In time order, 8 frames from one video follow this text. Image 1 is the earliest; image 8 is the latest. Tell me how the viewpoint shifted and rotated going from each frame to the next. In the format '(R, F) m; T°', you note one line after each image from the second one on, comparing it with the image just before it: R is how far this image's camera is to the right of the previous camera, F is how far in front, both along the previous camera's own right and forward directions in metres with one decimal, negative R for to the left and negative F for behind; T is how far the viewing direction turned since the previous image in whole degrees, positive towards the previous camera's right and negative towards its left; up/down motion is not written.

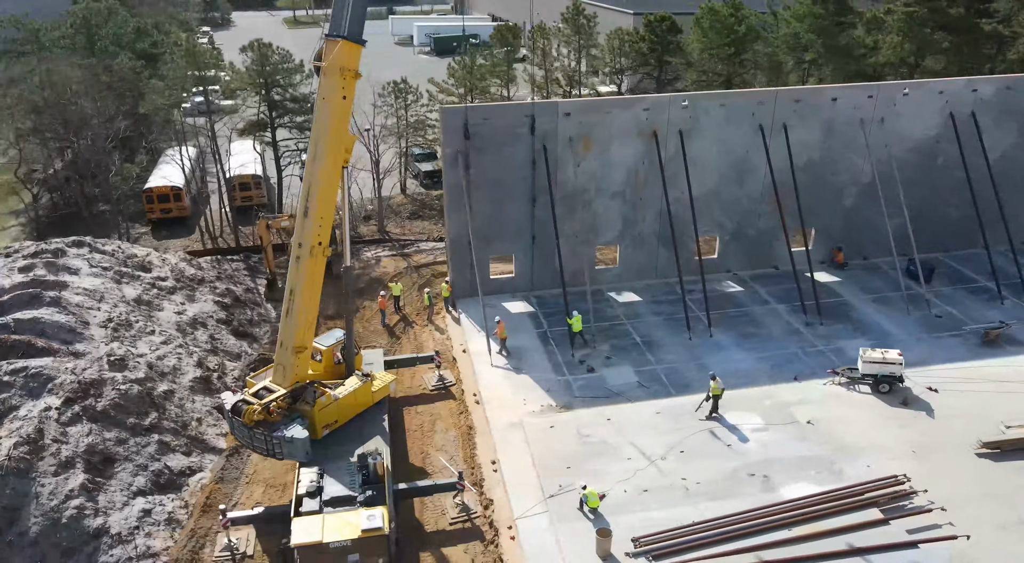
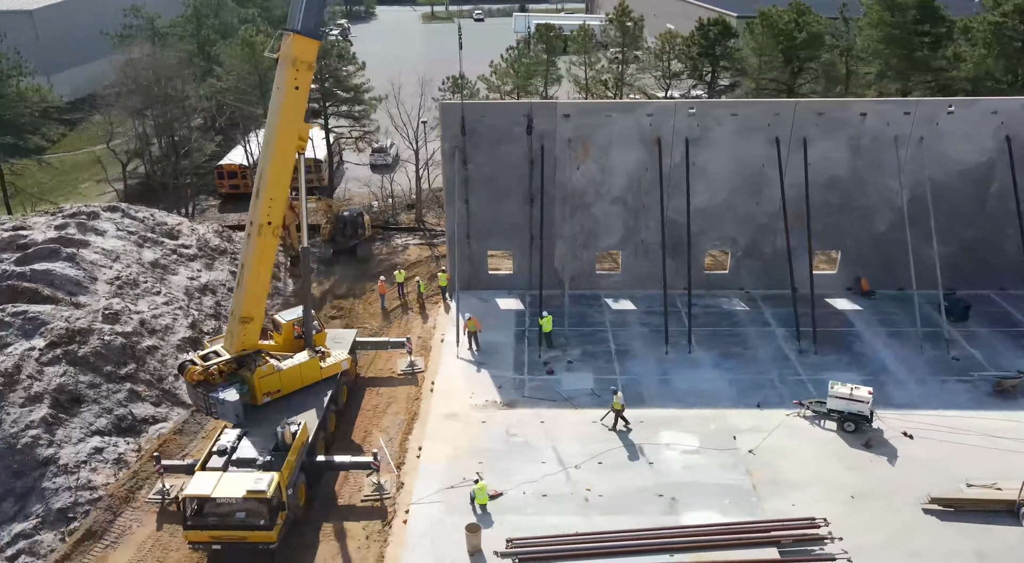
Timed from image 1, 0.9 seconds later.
(+4.4, +0.2) m; -11°
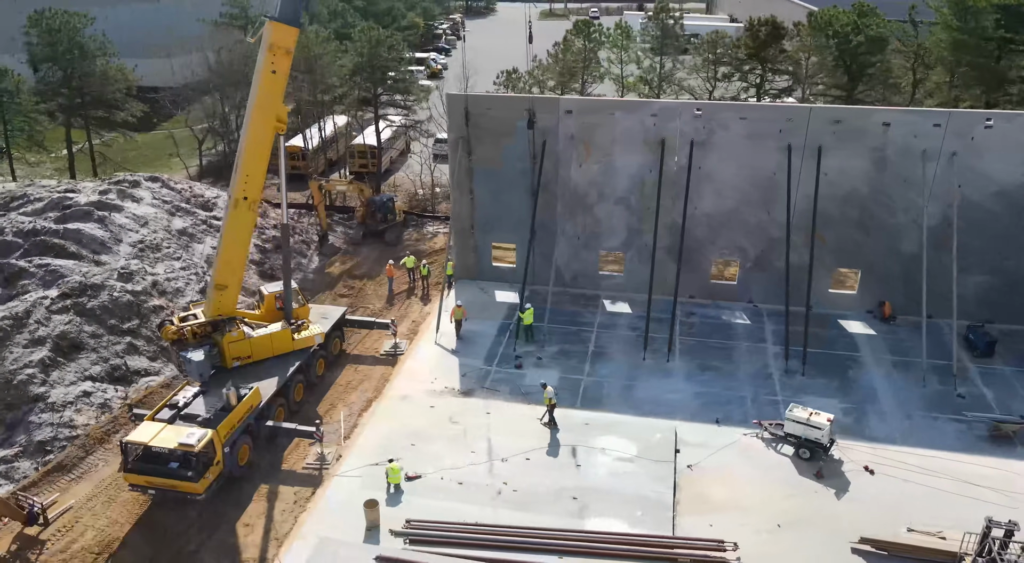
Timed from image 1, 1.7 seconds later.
(+3.8, +0.2) m; -10°
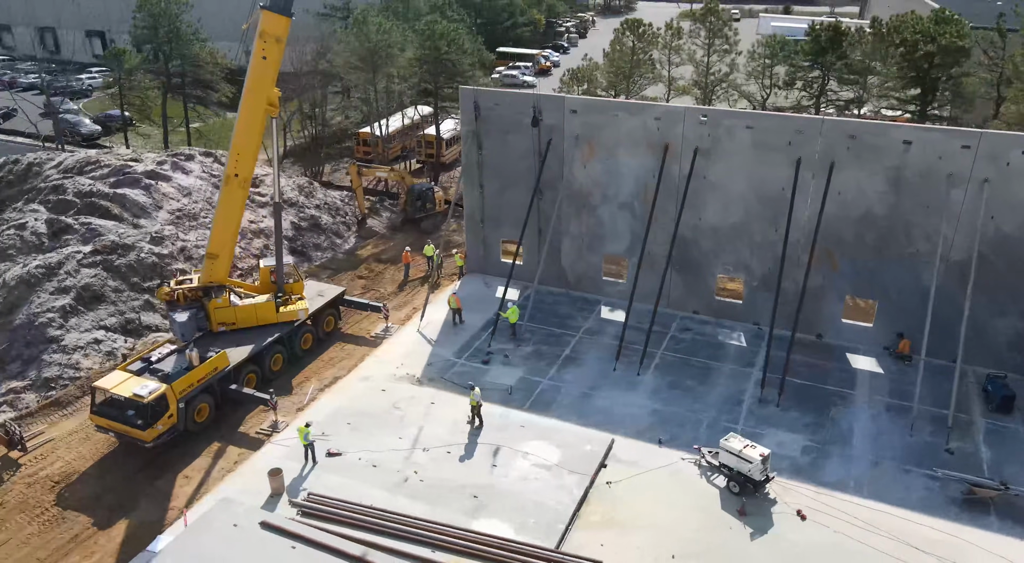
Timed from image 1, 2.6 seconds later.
(+4.2, +0.5) m; -11°
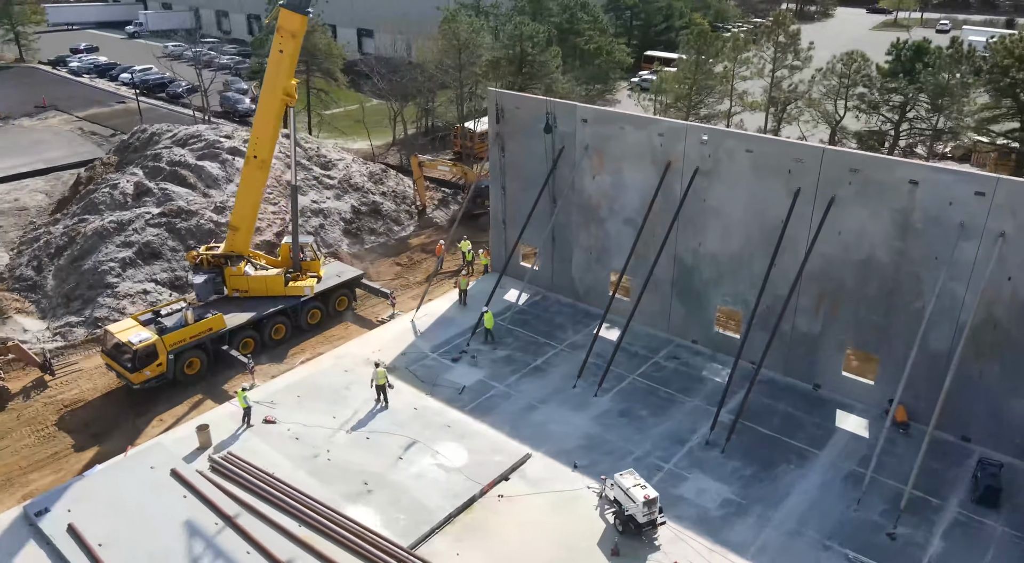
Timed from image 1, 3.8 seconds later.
(+5.2, +0.6) m; -14°
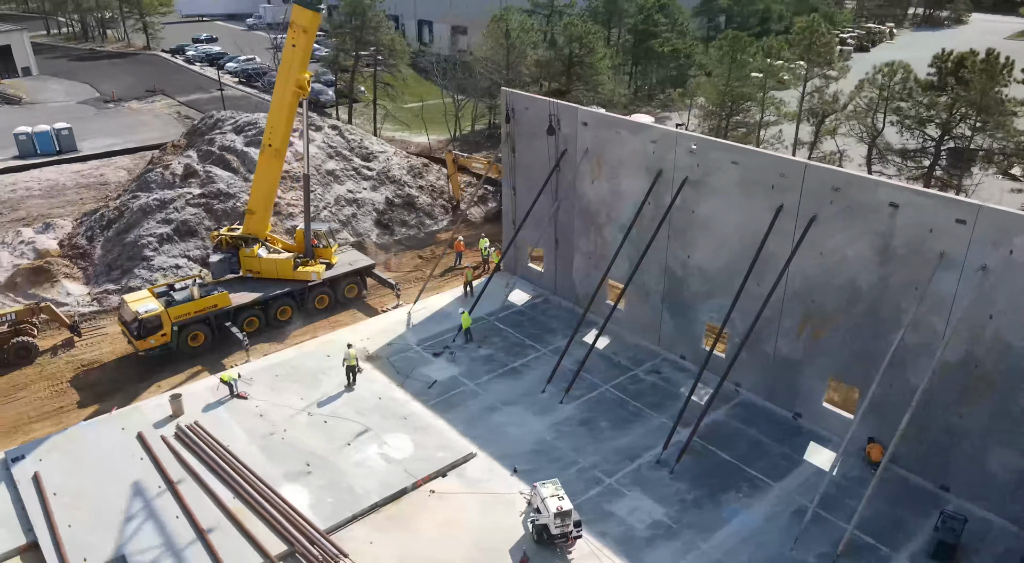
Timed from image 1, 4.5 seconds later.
(+3.2, +0.2) m; -8°
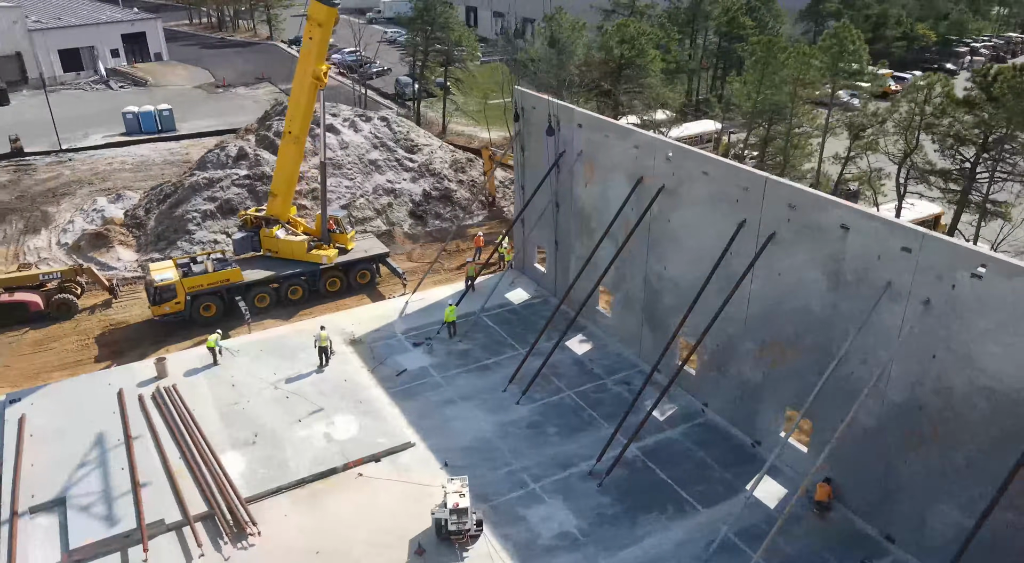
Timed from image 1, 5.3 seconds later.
(+3.6, +0.3) m; -9°
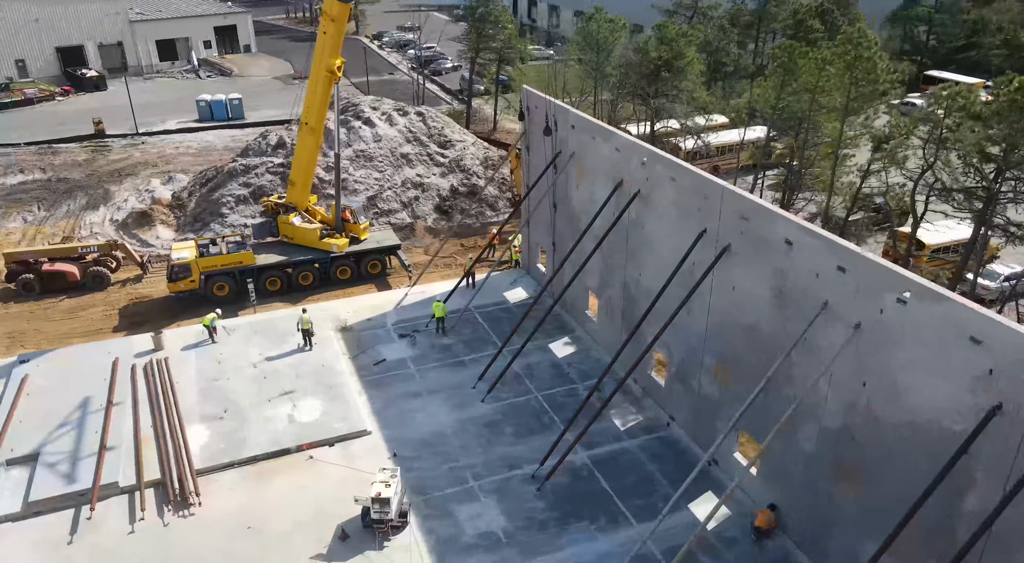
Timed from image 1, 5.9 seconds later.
(+2.8, +0.2) m; -7°
